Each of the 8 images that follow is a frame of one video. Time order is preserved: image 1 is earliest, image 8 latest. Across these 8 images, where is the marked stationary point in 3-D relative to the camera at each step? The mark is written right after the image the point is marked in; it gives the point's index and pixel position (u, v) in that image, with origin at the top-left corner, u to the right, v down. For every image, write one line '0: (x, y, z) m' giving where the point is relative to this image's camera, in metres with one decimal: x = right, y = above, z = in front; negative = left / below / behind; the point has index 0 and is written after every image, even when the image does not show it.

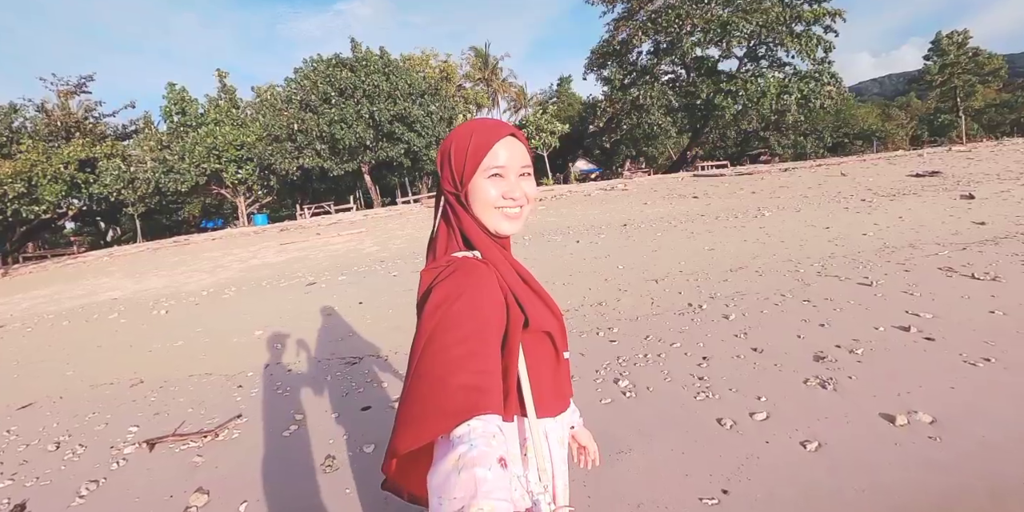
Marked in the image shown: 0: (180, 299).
0: (-8.3, -1.1, +11.7) m
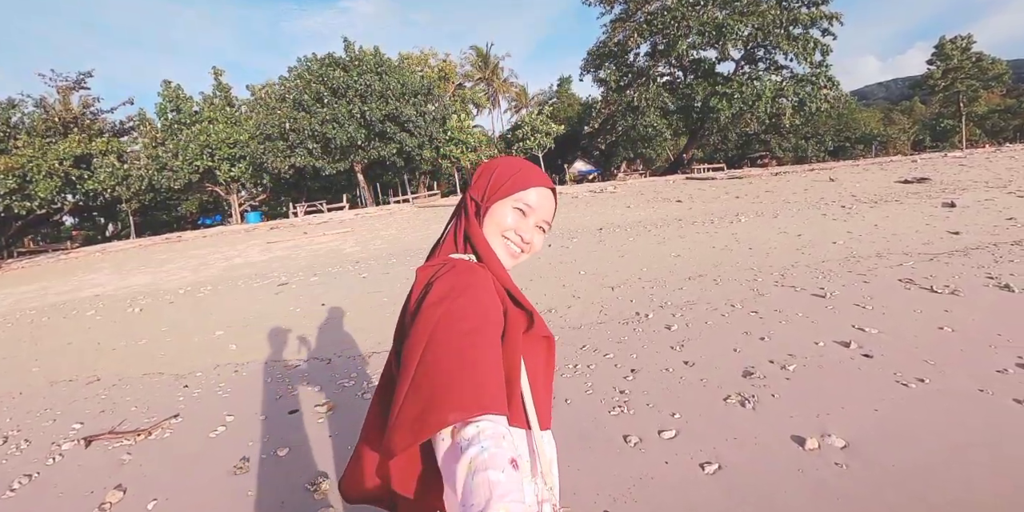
0: (-8.8, -1.0, +11.7) m
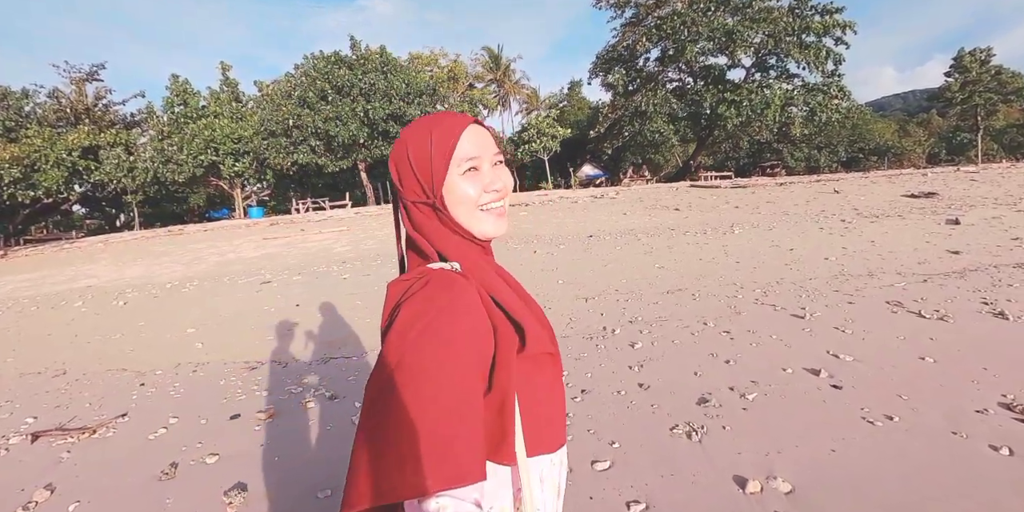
0: (-9.1, -0.8, +11.6) m
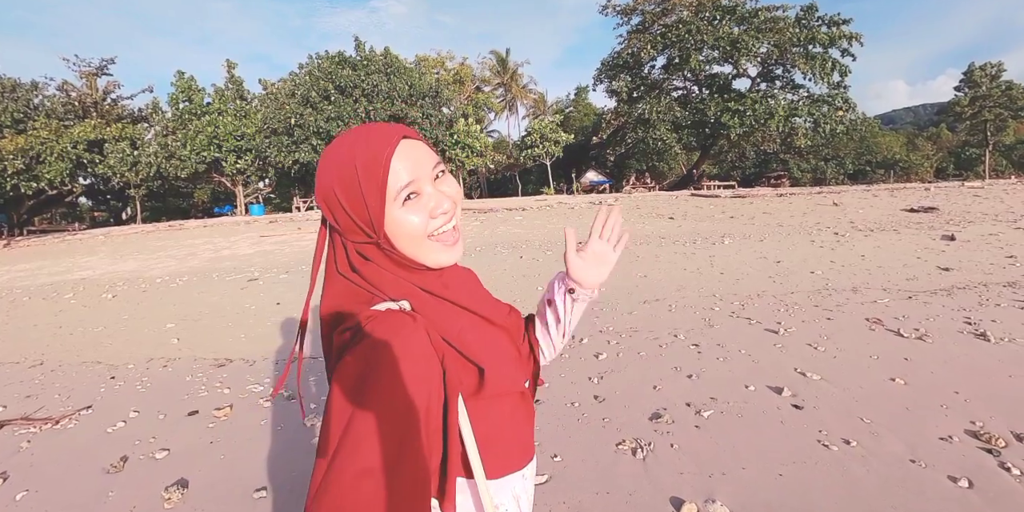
0: (-9.3, -0.7, +11.7) m
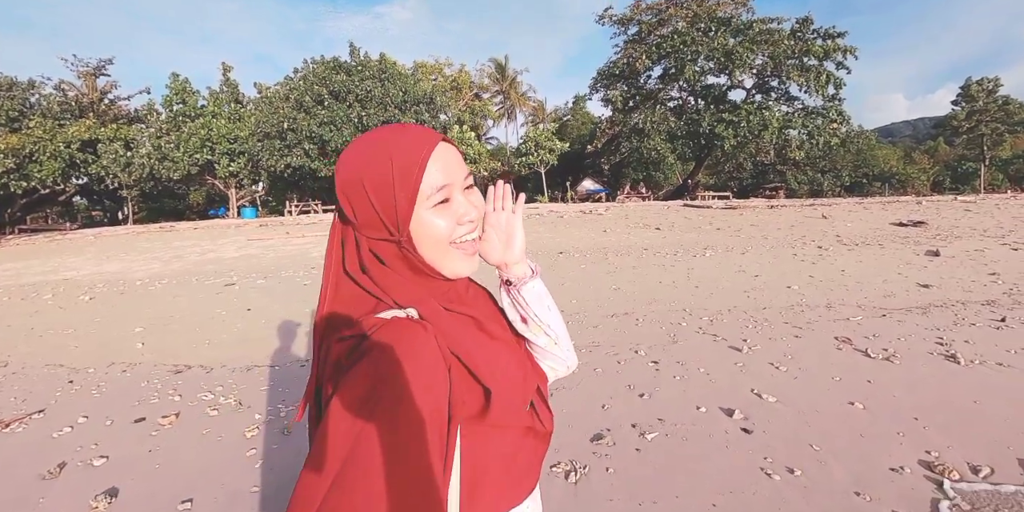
0: (-9.7, -0.7, +11.5) m
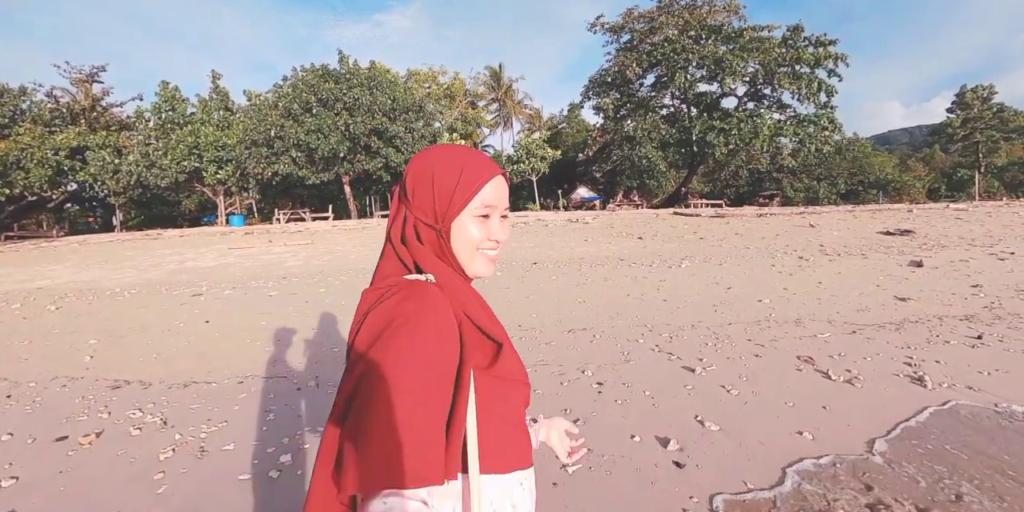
0: (-10.2, -1.0, +11.3) m
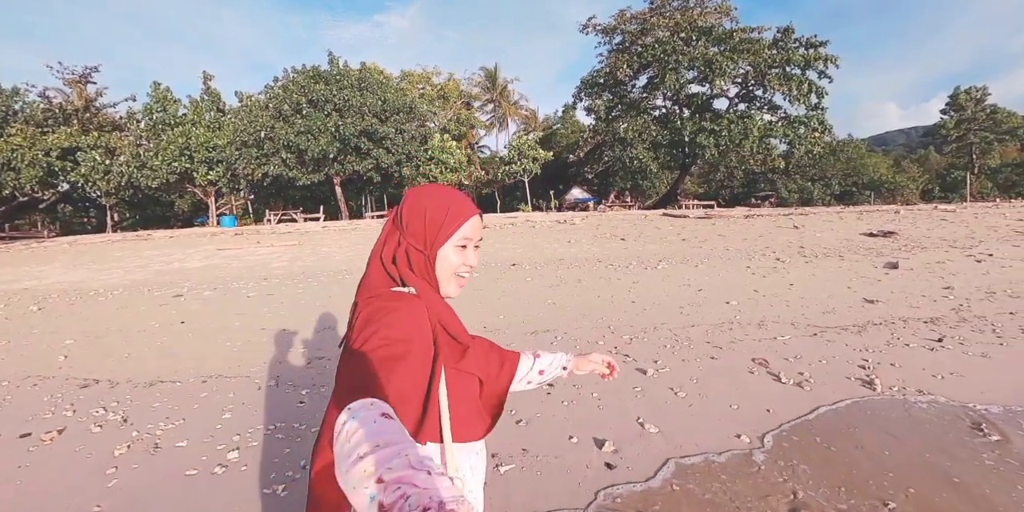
0: (-10.7, -1.0, +11.3) m
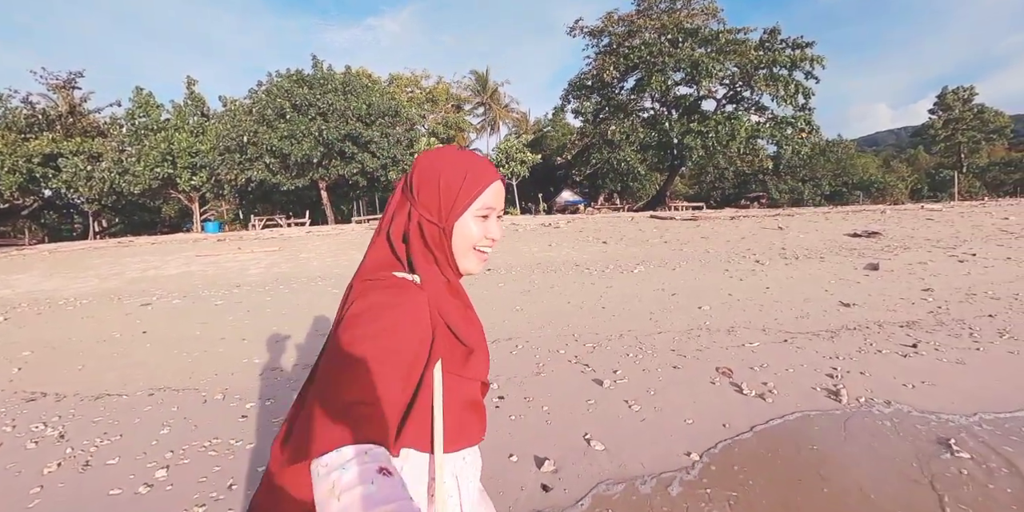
0: (-11.1, -1.2, +11.0) m
